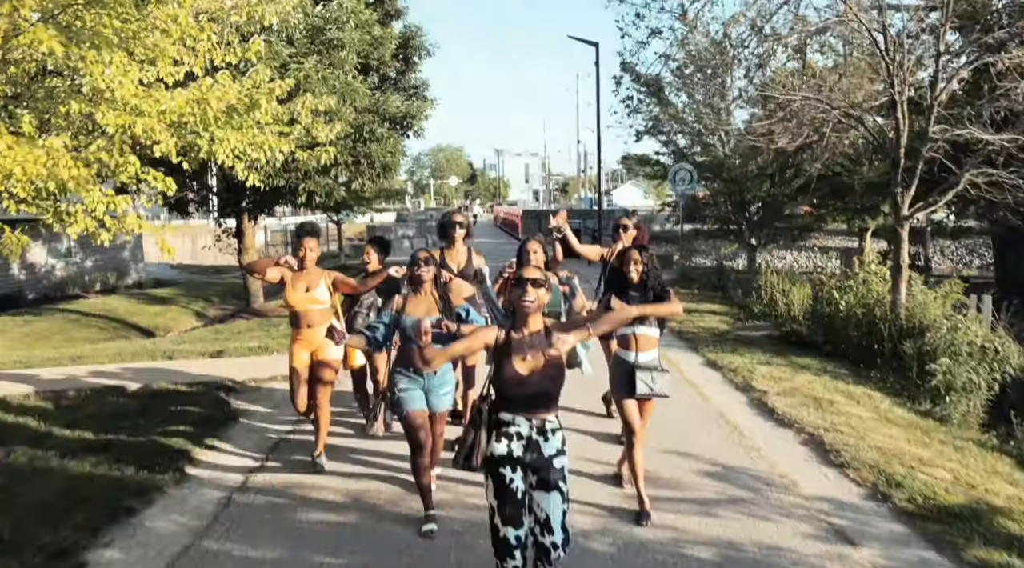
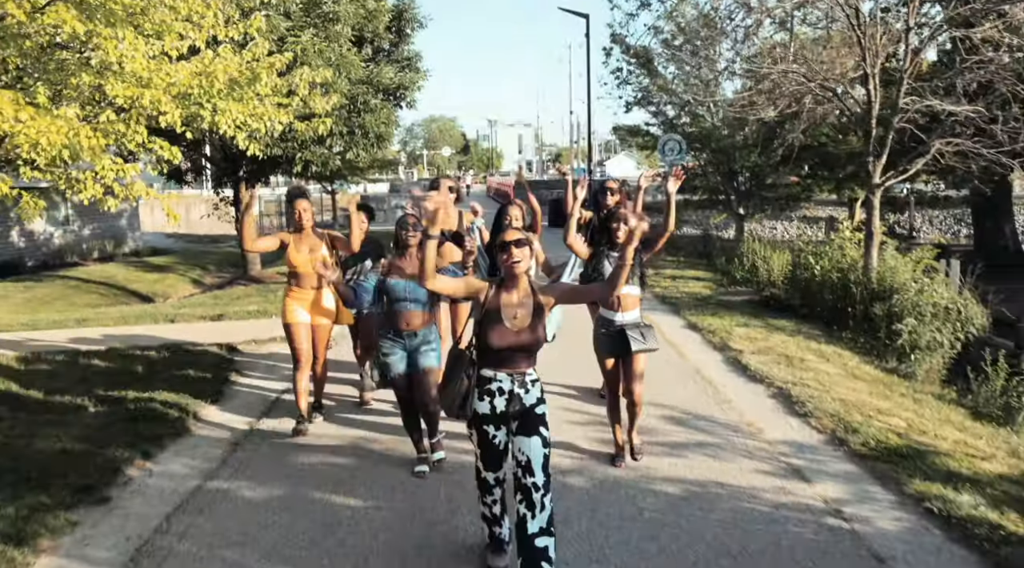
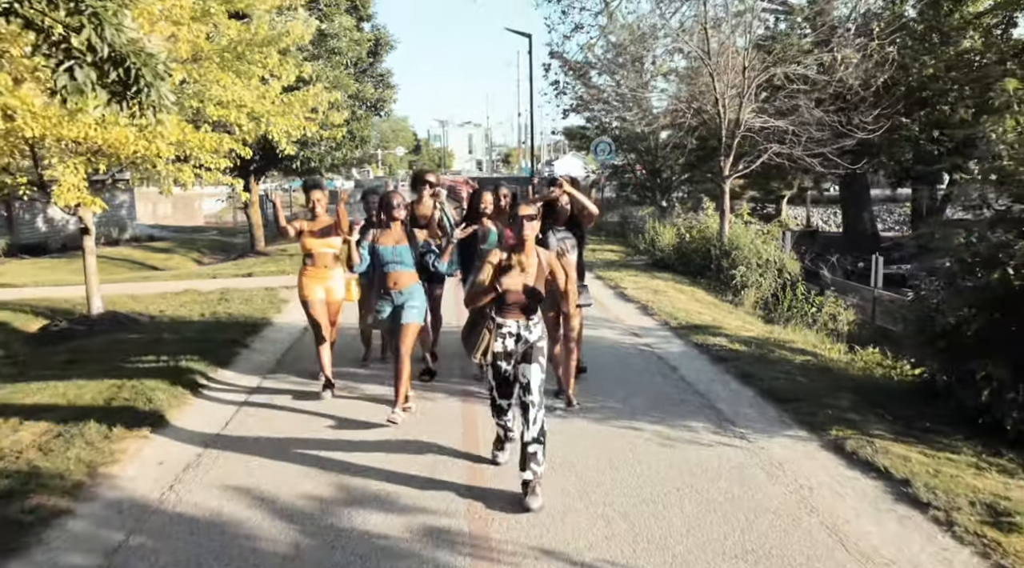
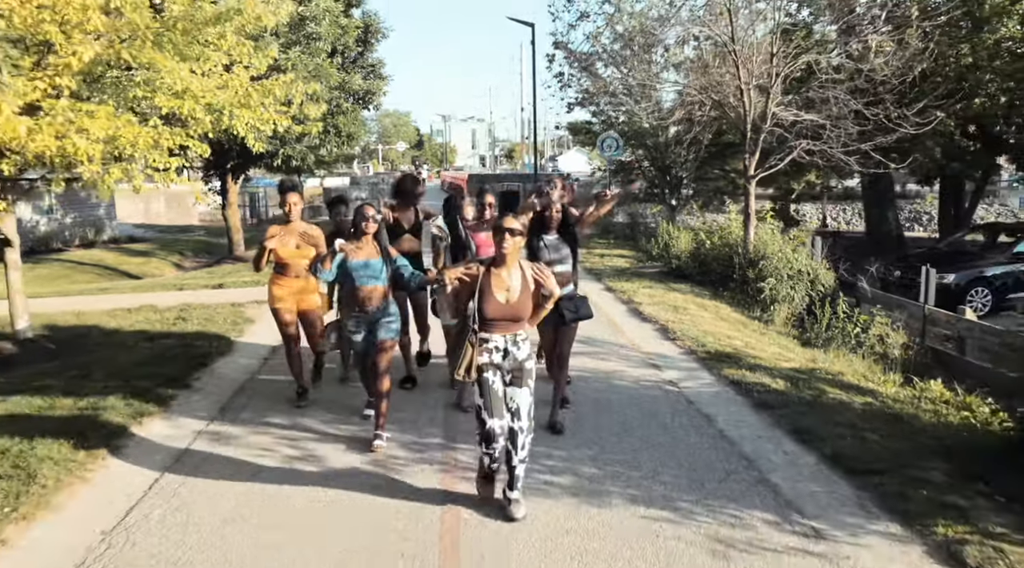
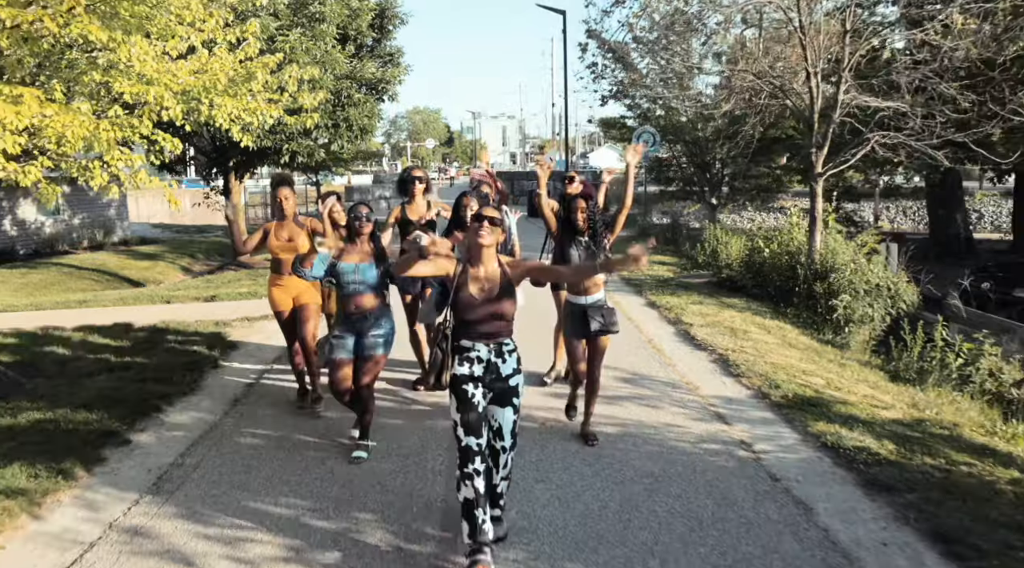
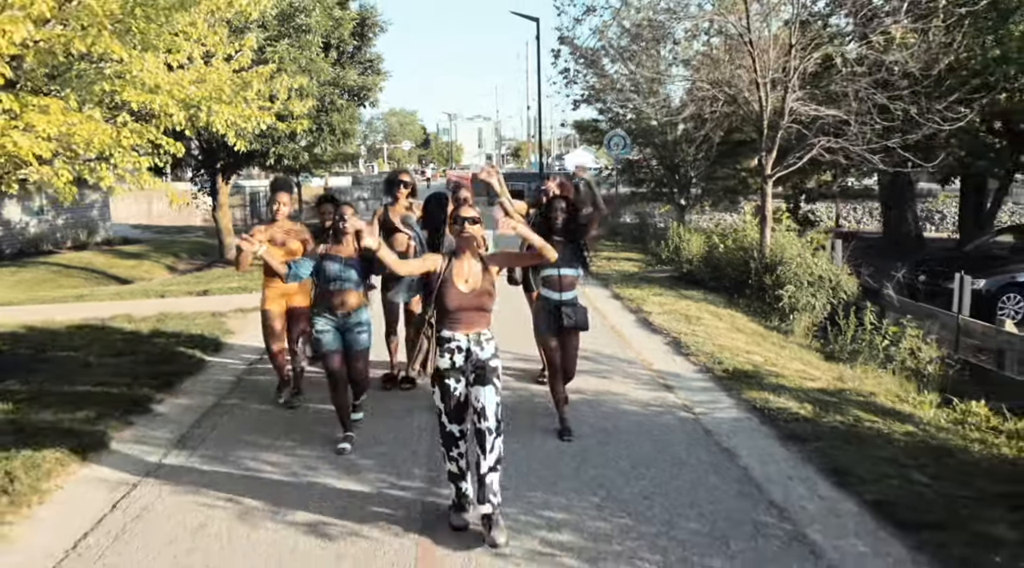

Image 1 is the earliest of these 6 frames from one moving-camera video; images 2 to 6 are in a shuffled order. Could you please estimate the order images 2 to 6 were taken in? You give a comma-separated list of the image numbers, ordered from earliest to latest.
2, 5, 6, 4, 3
